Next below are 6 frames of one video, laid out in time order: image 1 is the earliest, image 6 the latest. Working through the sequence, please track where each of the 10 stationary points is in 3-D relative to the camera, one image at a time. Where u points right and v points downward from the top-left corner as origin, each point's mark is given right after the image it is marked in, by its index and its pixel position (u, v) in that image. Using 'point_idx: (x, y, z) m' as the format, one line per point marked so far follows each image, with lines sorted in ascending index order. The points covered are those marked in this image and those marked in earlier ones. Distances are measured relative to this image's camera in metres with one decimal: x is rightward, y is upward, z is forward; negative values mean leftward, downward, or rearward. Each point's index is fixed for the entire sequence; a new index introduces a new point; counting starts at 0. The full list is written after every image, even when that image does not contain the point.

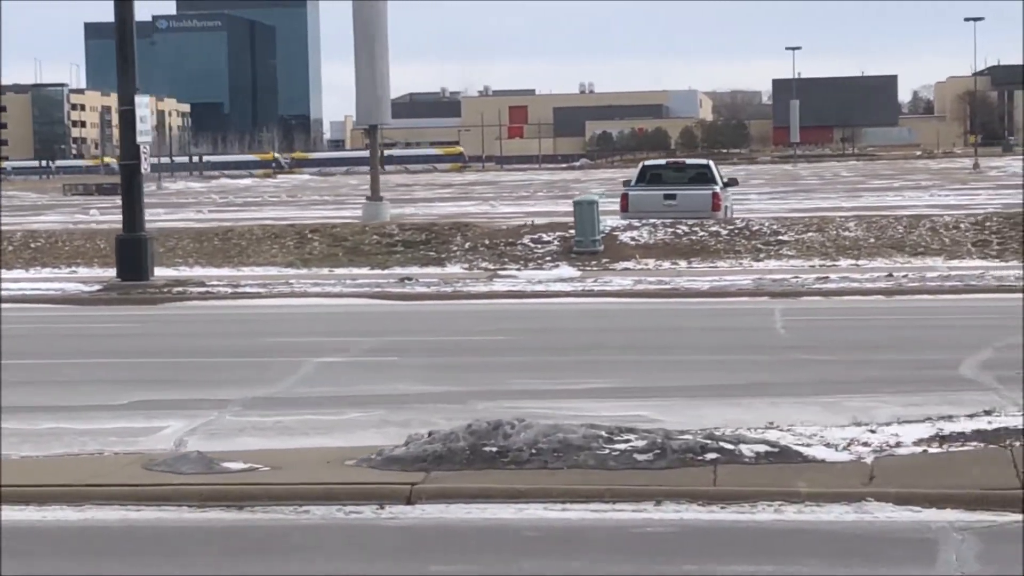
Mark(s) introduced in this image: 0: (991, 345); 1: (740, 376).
0: (+3.5, -0.4, +11.5) m
1: (+1.4, -0.6, +9.8) m
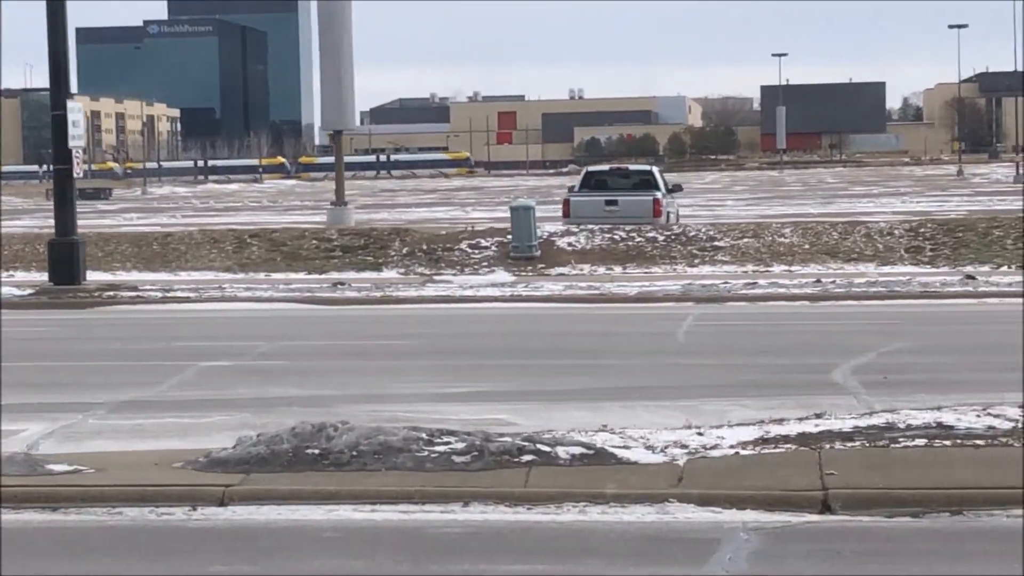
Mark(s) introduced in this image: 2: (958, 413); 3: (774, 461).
0: (+2.7, -0.5, +11.6) m
1: (+0.6, -0.6, +9.9) m
2: (+2.1, -0.6, +7.2) m
3: (+1.1, -0.7, +6.4) m
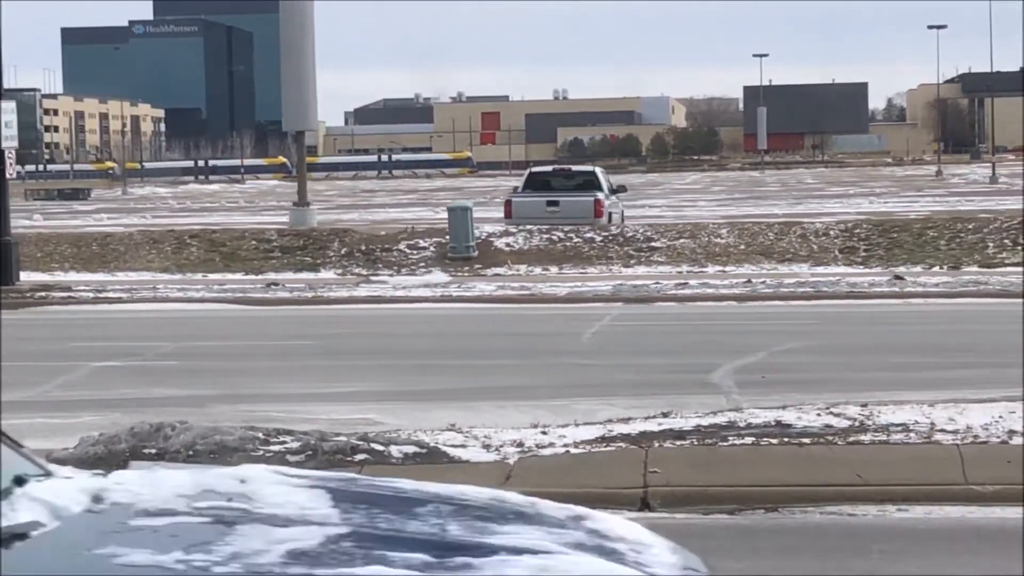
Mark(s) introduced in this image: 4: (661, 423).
0: (+1.9, -0.5, +11.7) m
1: (-0.2, -0.6, +10.0) m
2: (+1.4, -0.6, +7.3) m
3: (+0.4, -0.7, +6.5) m
4: (+0.7, -0.6, +7.2) m
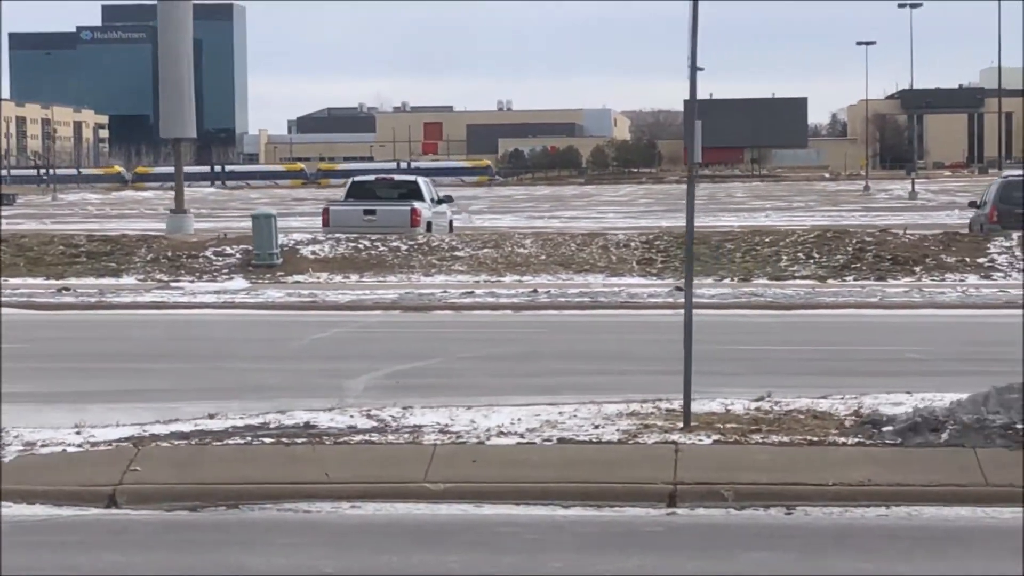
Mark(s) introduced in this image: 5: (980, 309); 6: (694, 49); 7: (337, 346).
0: (-0.5, -0.5, +11.9) m
1: (-2.5, -0.6, +10.1) m
2: (-0.8, -0.6, +7.5) m
3: (-1.8, -0.7, +6.6) m
4: (-1.5, -0.6, +7.4) m
5: (+5.7, -0.3, +18.7) m
6: (+0.8, +1.0, +6.8) m
7: (-1.6, -0.5, +13.5) m
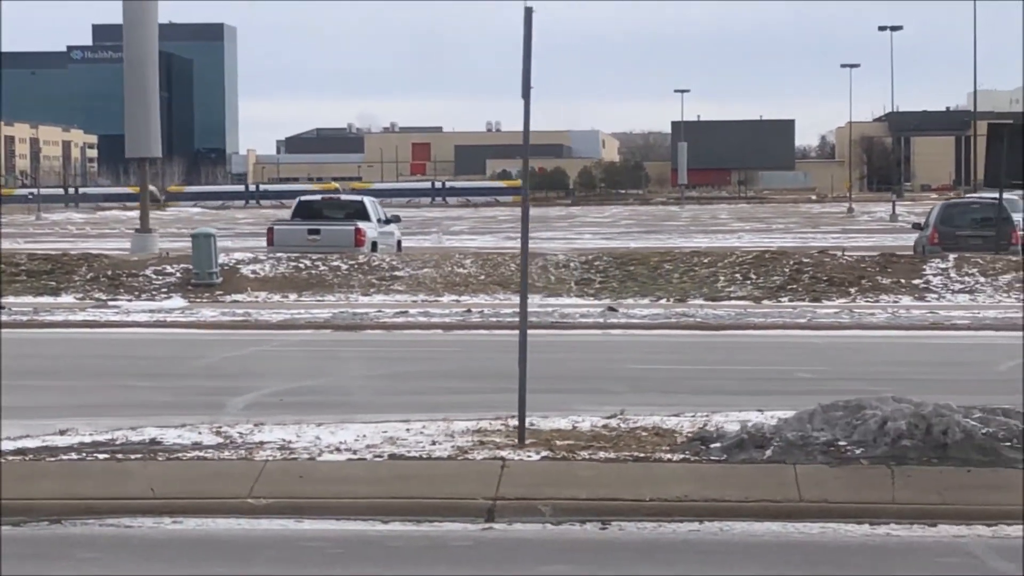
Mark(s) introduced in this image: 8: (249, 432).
0: (-1.3, -0.7, +12.0) m
1: (-3.2, -0.7, +10.1) m
2: (-1.5, -0.7, +7.5) m
3: (-2.5, -0.8, +6.6) m
4: (-2.2, -0.7, +7.4) m
5: (+4.8, -0.5, +18.8) m
6: (+0.1, +1.0, +6.9) m
7: (-2.4, -0.7, +13.5) m
8: (-1.3, -0.7, +7.4) m
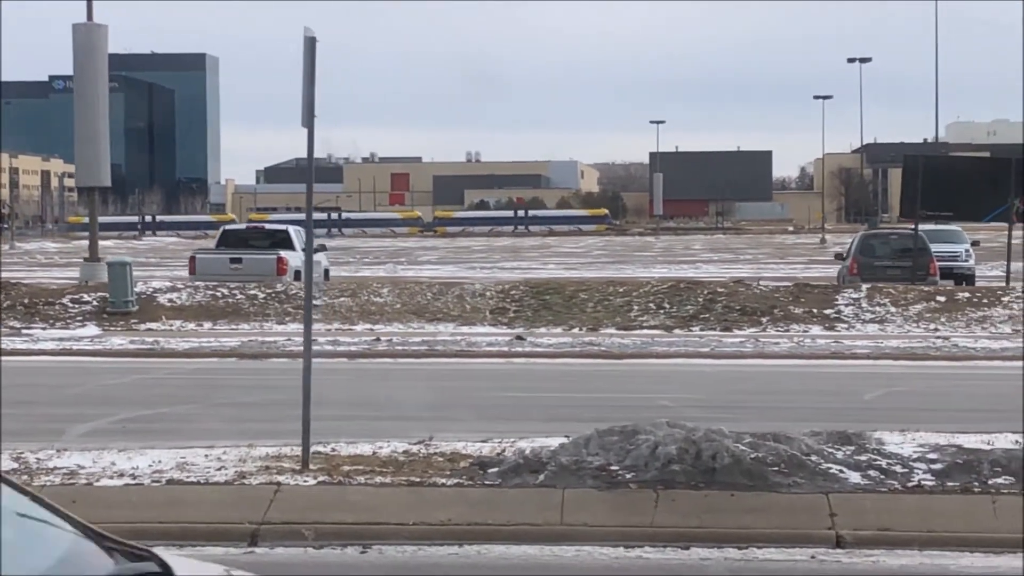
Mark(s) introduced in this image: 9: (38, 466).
0: (-2.3, -0.9, +12.0) m
1: (-4.3, -0.9, +10.1) m
2: (-2.5, -0.8, +7.6) m
3: (-3.4, -0.9, +6.6) m
4: (-3.2, -0.8, +7.4) m
5: (+3.6, -0.9, +19.0) m
6: (-0.9, +0.8, +7.0) m
7: (-3.5, -0.9, +13.5) m
8: (-2.2, -0.8, +7.5) m
9: (-2.2, -0.8, +7.2) m
